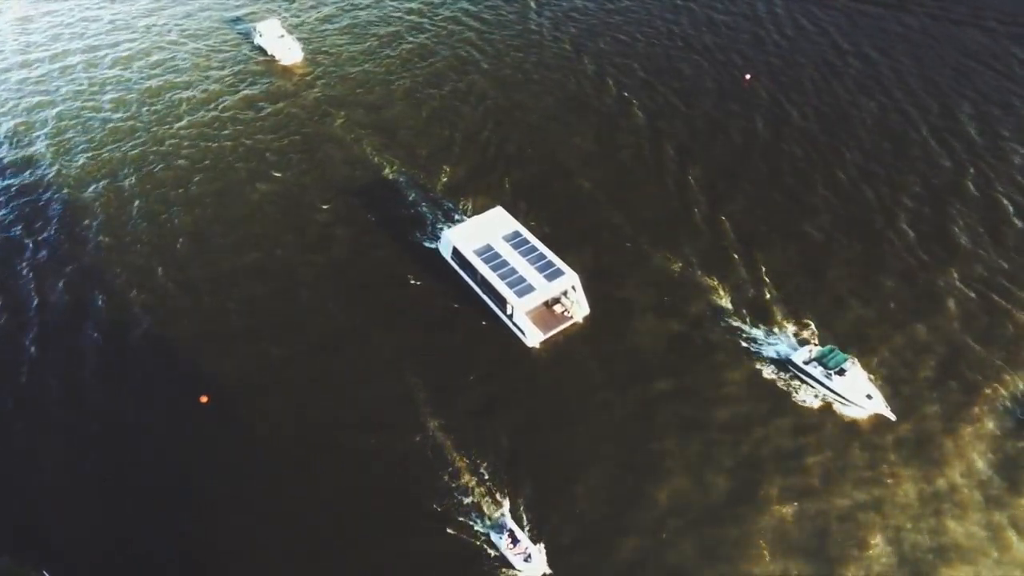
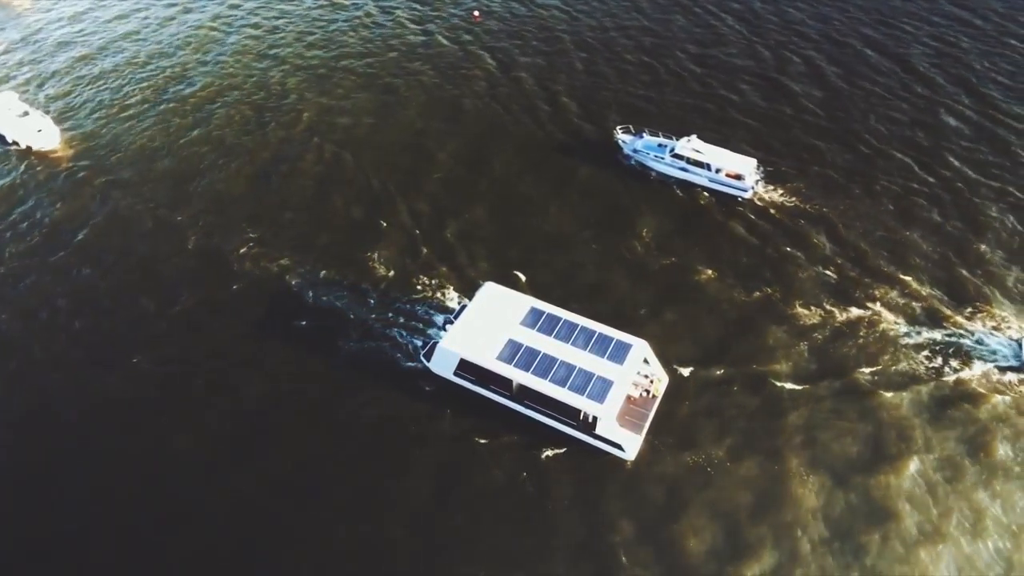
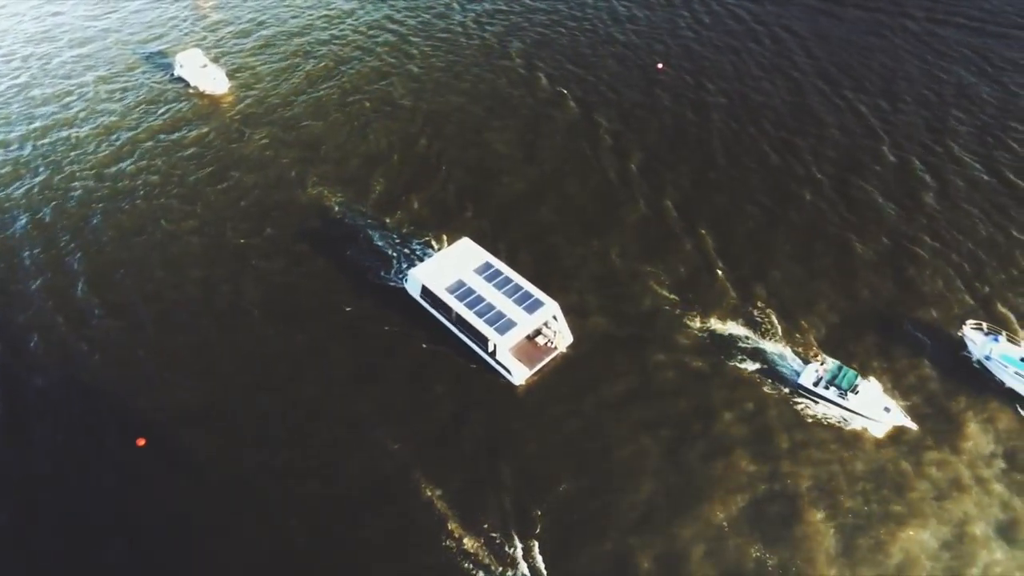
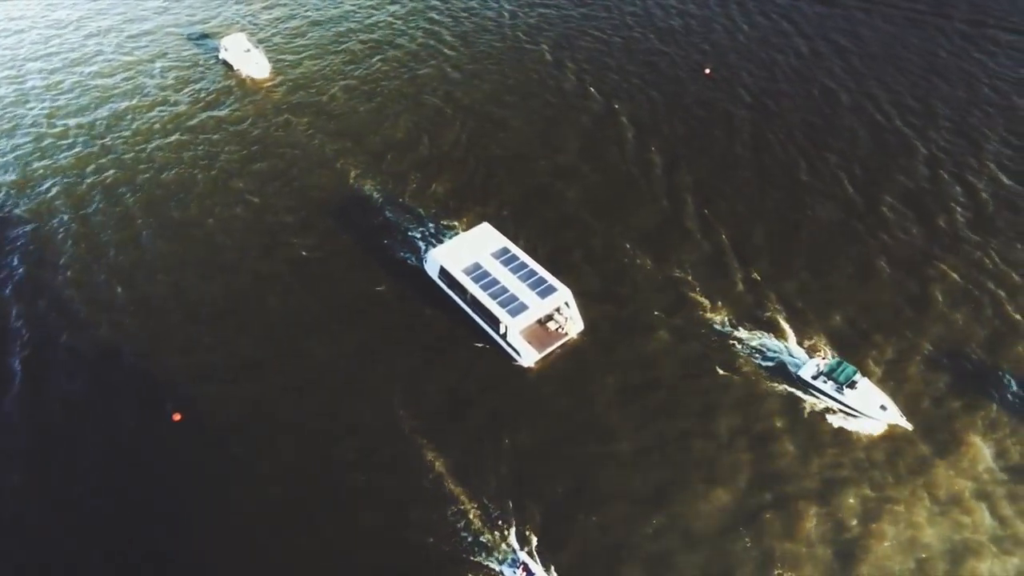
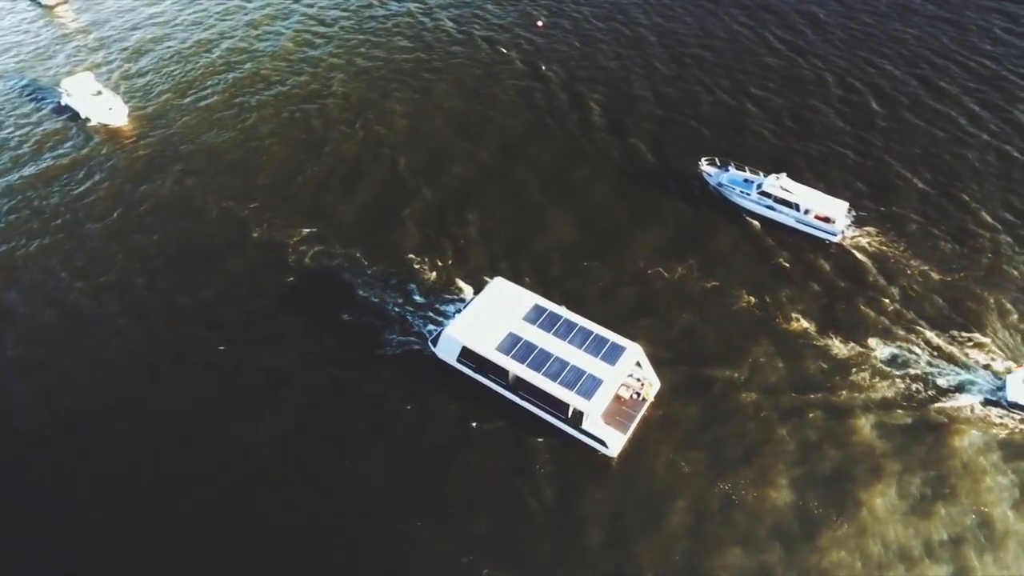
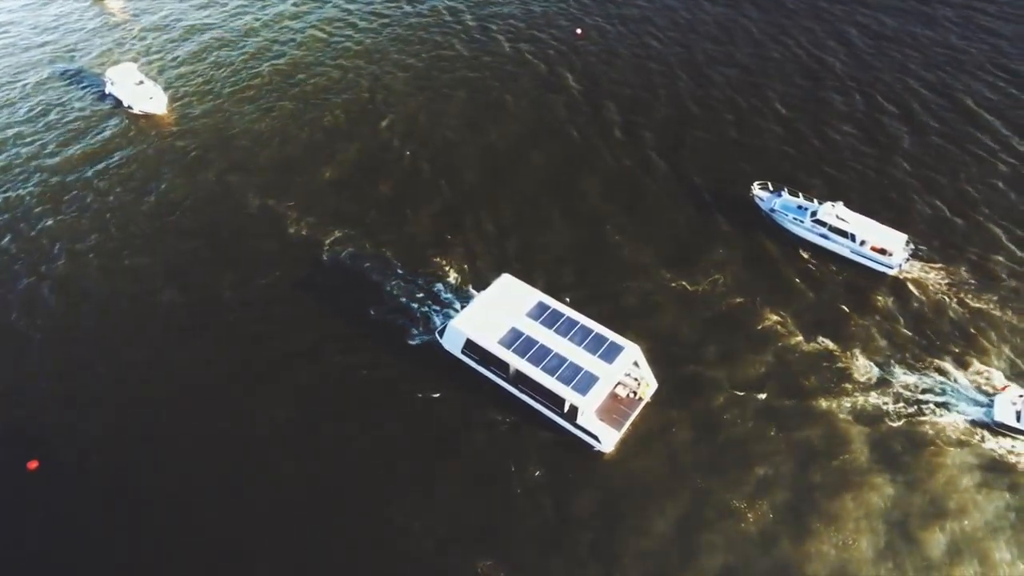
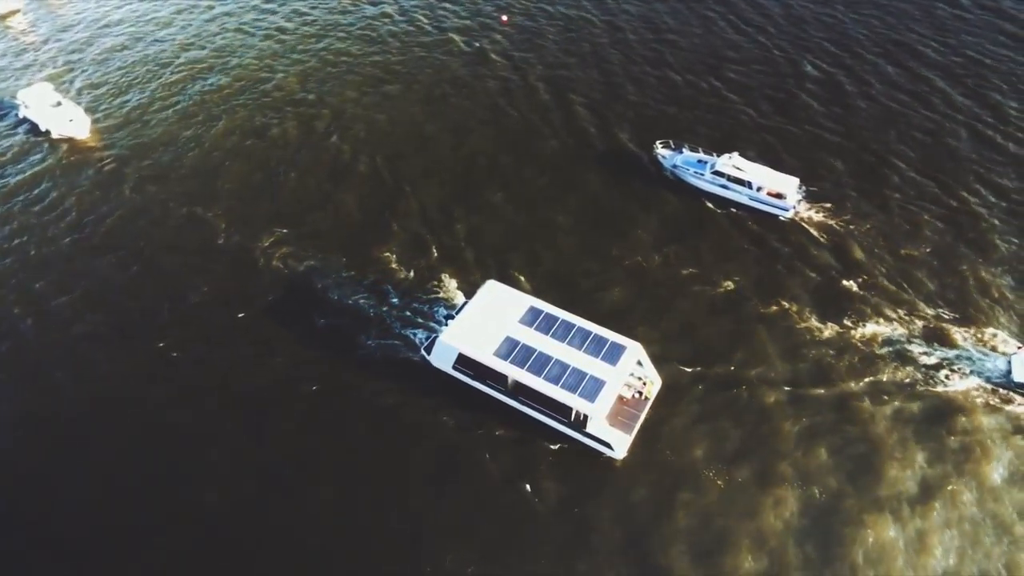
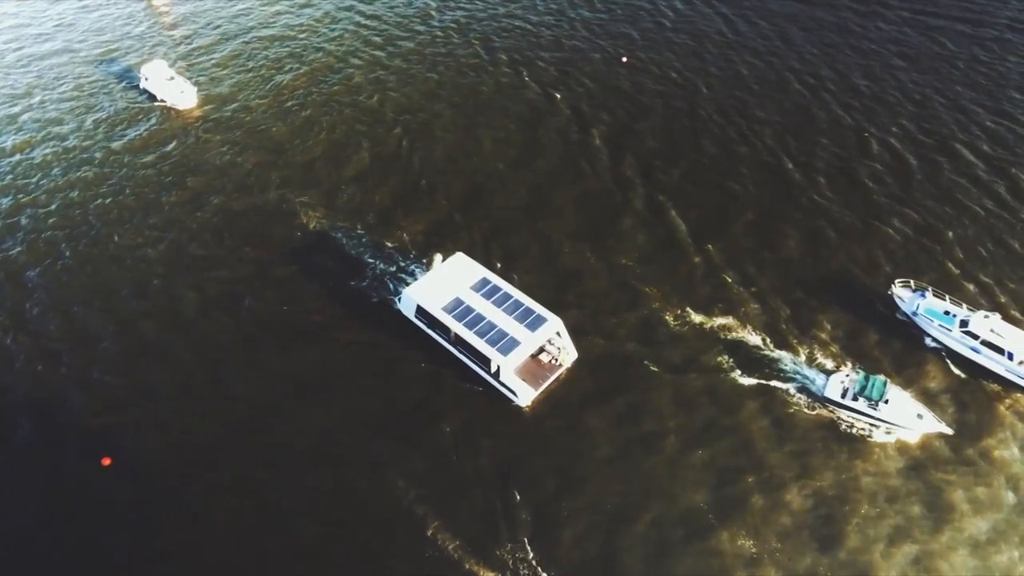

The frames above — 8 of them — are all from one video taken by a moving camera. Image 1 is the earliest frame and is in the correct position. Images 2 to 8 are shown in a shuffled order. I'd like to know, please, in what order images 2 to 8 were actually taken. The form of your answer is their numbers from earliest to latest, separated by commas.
4, 3, 8, 6, 5, 7, 2
